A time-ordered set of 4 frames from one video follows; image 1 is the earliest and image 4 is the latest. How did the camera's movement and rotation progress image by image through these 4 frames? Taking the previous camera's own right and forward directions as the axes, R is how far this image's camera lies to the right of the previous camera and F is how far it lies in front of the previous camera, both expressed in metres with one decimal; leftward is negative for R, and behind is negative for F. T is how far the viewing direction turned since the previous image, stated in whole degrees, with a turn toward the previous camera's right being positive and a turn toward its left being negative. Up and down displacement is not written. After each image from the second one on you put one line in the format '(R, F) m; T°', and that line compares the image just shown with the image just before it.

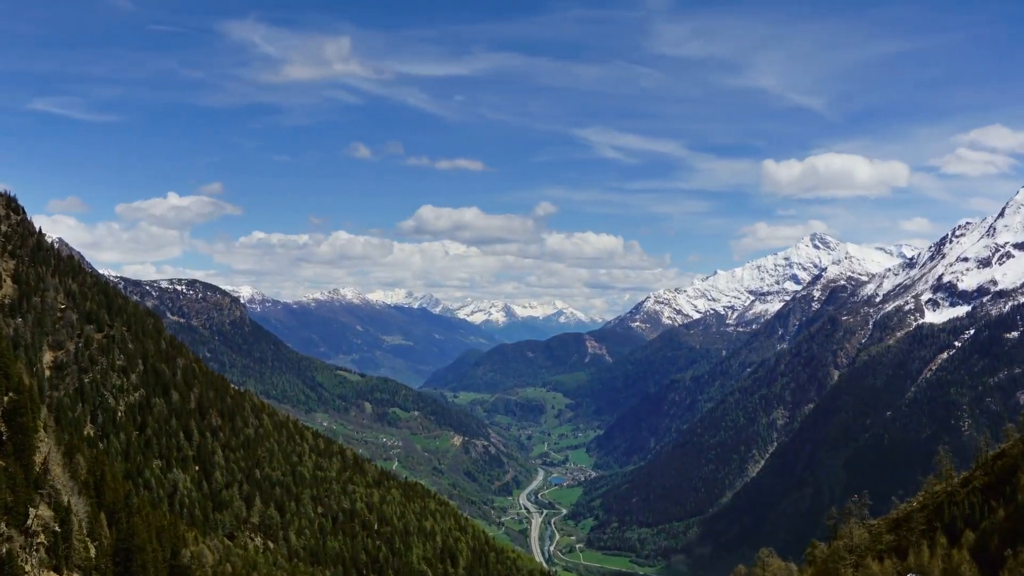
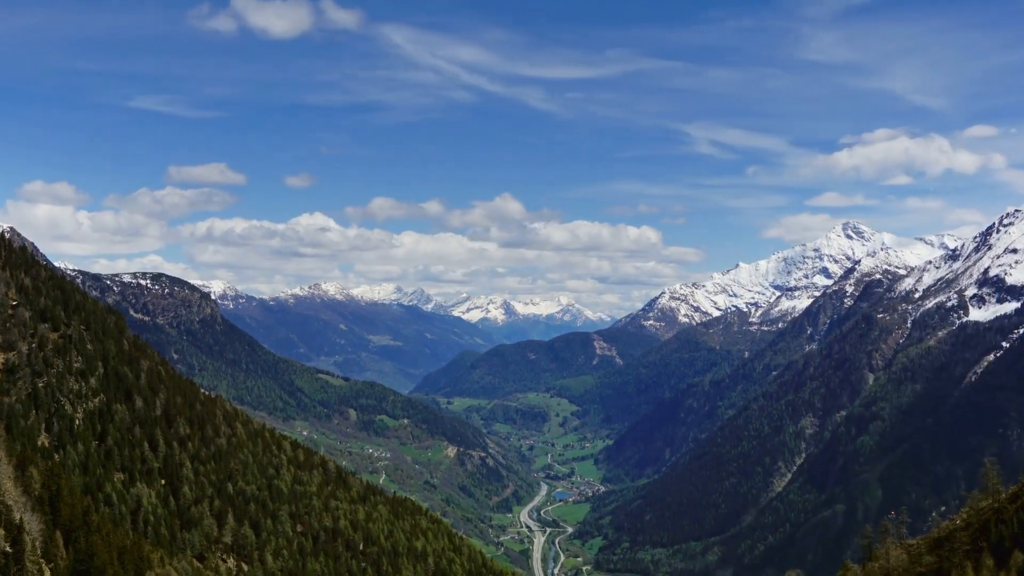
(+1.9, +33.3) m; 0°
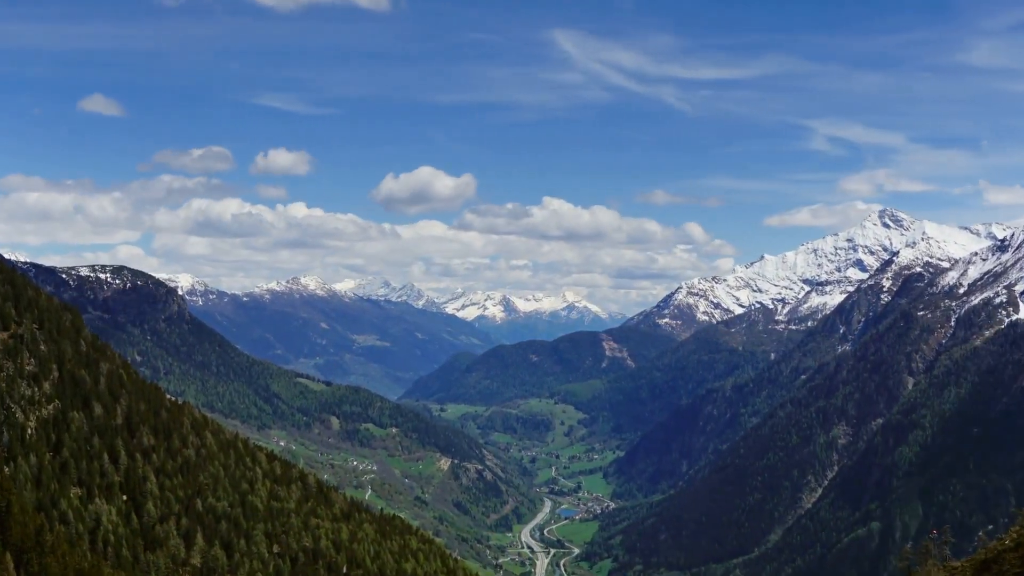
(+1.7, +30.7) m; 0°
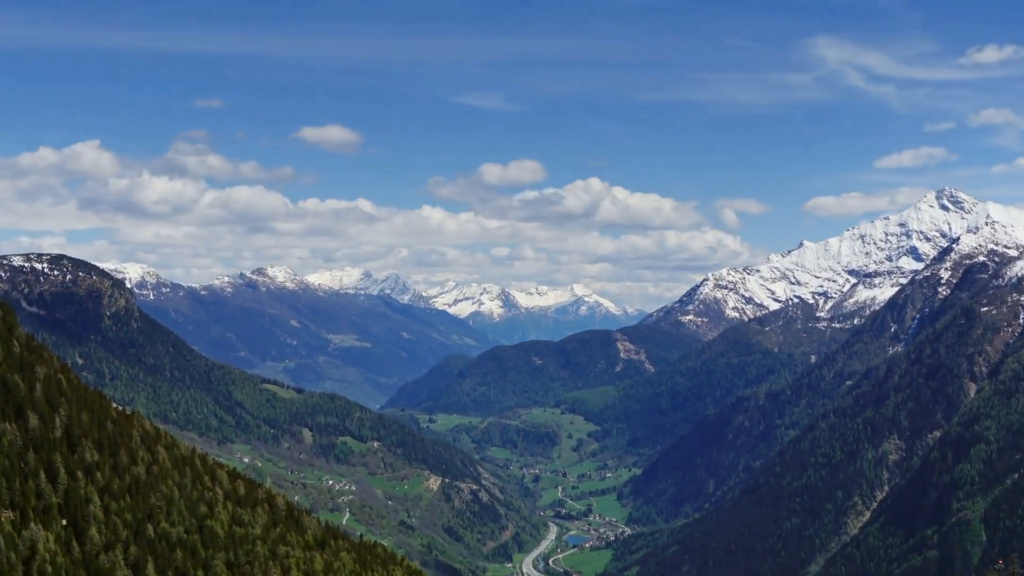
(+1.8, +37.7) m; 0°
